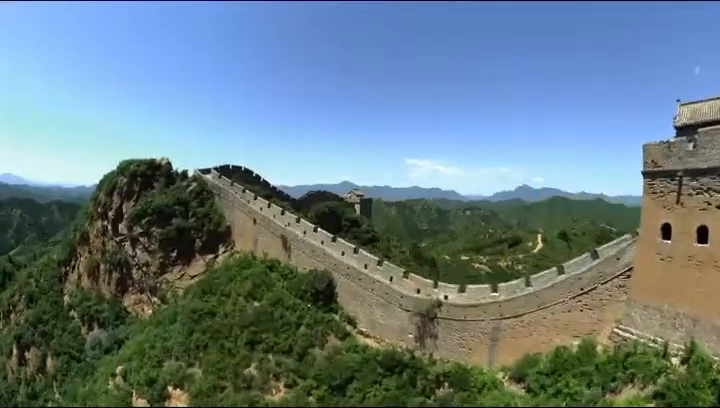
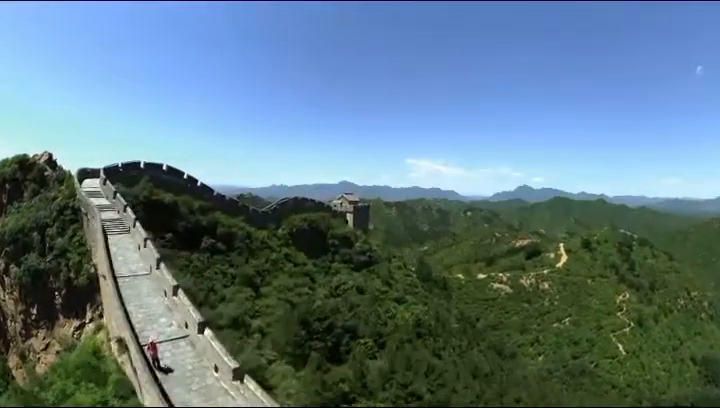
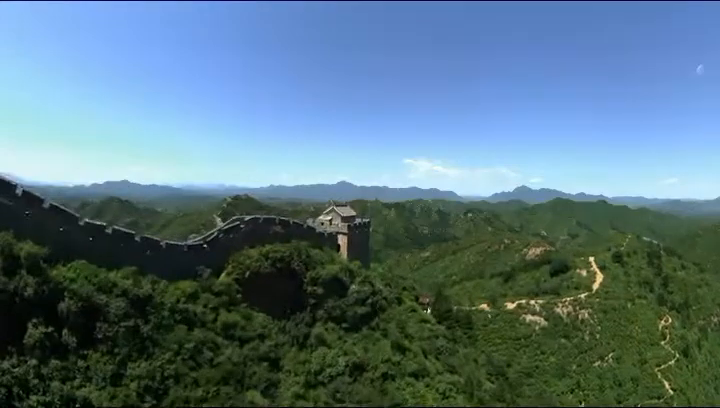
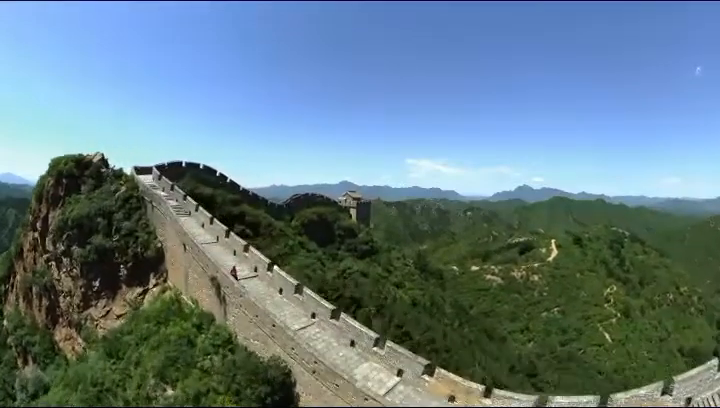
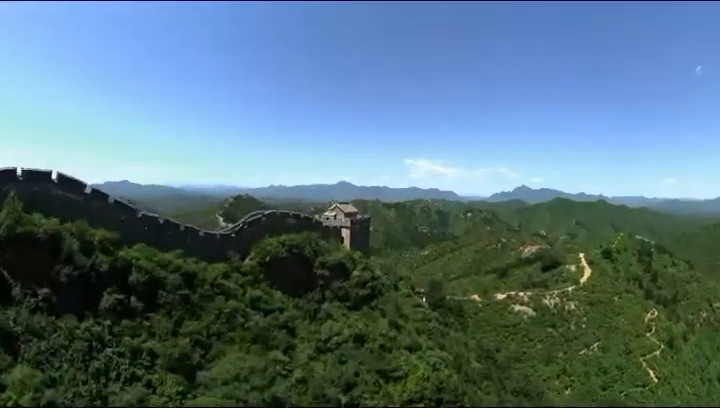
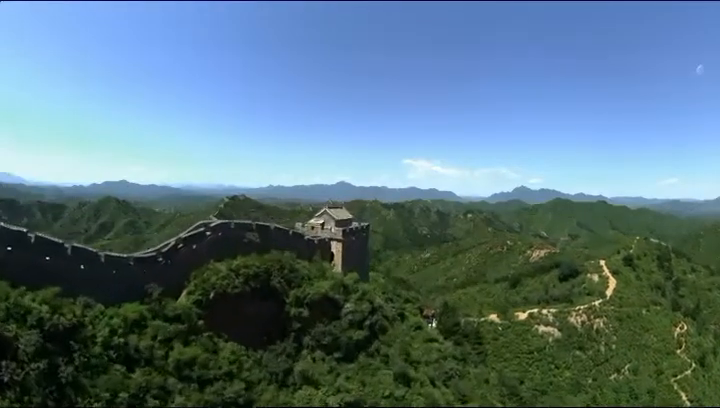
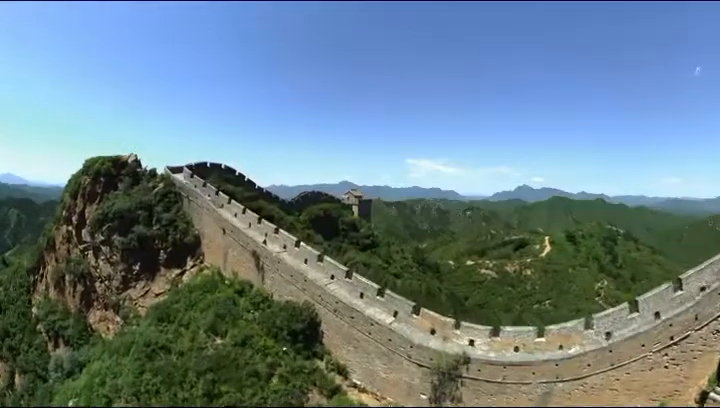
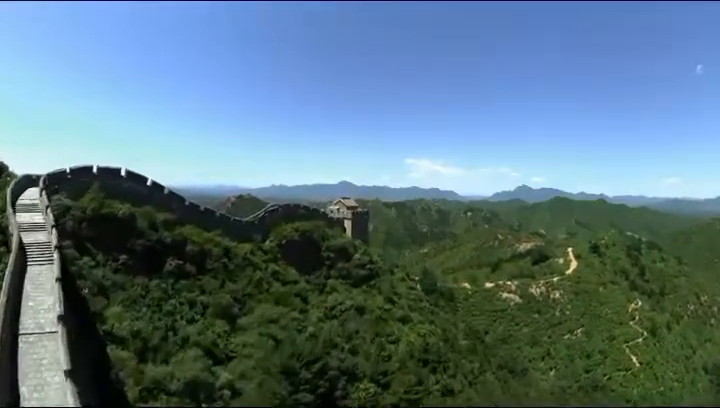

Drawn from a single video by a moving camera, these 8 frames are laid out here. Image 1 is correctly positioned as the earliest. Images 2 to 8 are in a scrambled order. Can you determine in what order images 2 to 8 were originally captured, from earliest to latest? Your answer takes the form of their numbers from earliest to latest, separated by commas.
7, 4, 2, 8, 5, 3, 6
